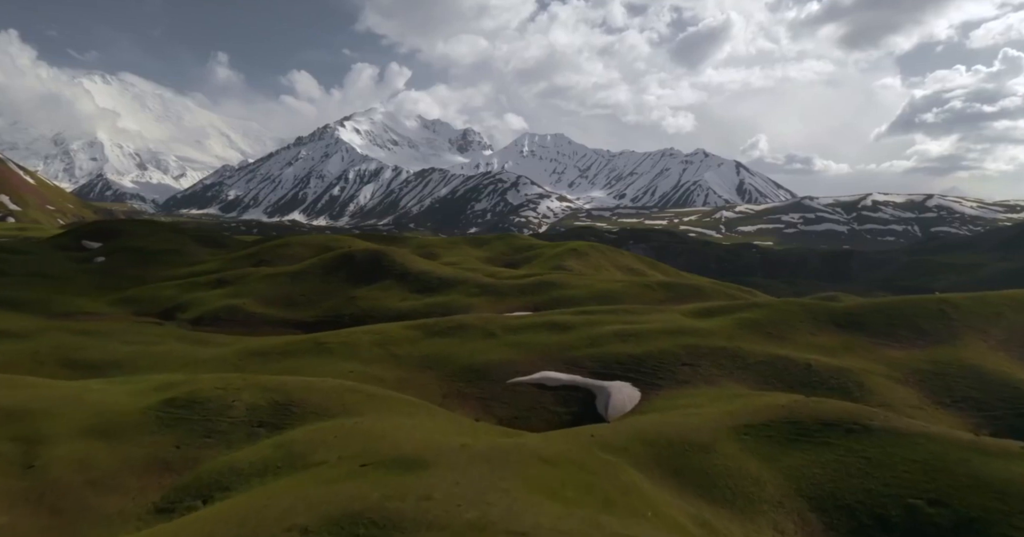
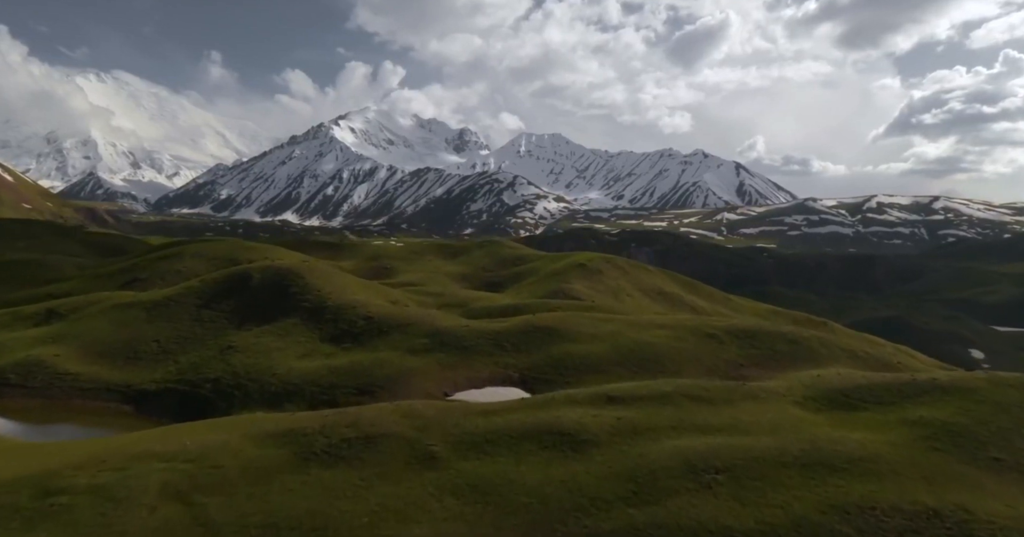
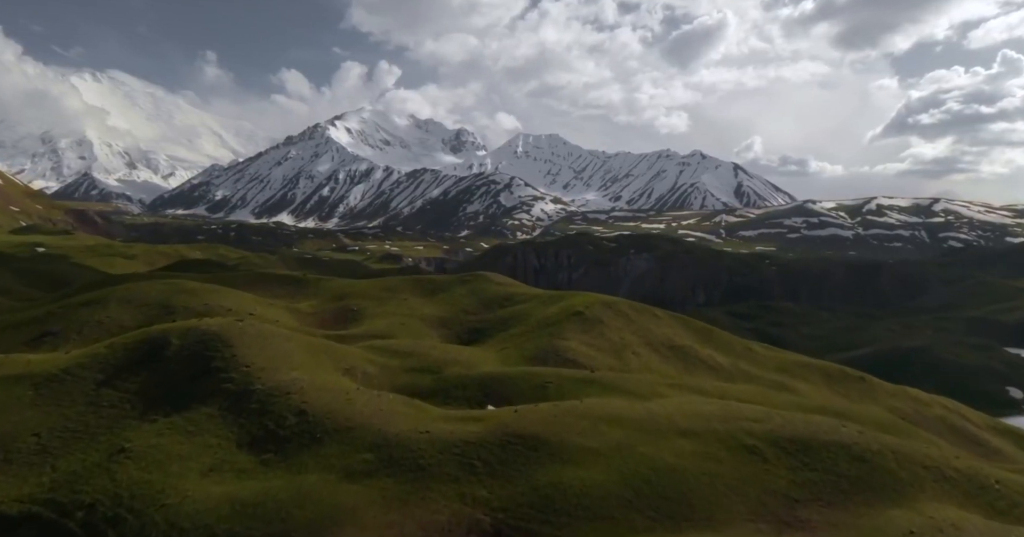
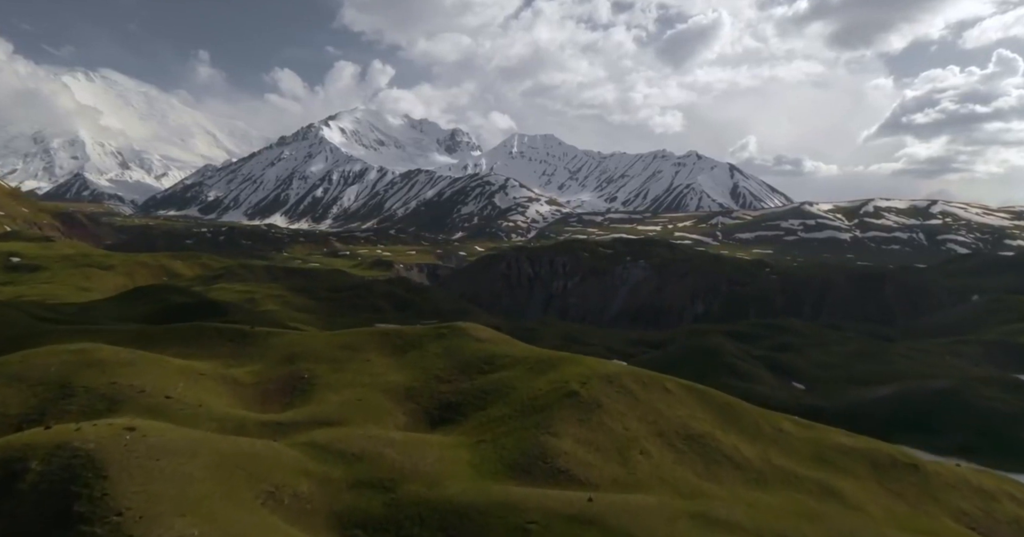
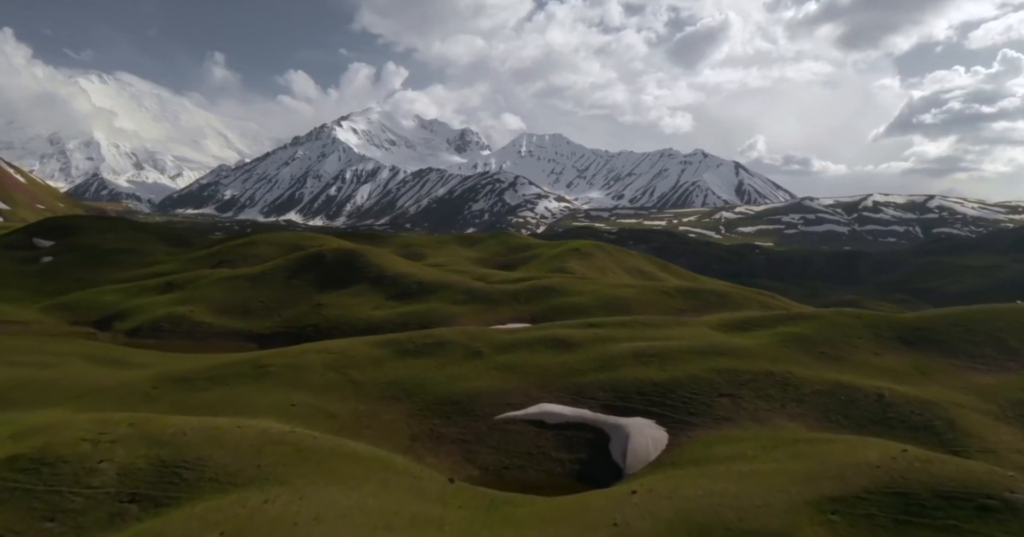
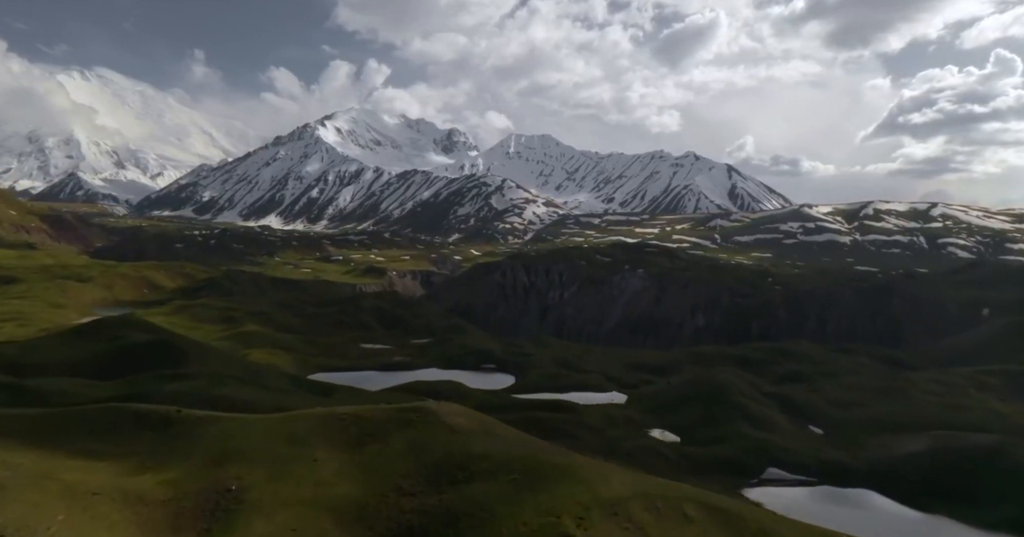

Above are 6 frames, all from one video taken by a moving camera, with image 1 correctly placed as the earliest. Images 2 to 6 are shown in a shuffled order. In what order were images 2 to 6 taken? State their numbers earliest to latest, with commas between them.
5, 2, 3, 4, 6
